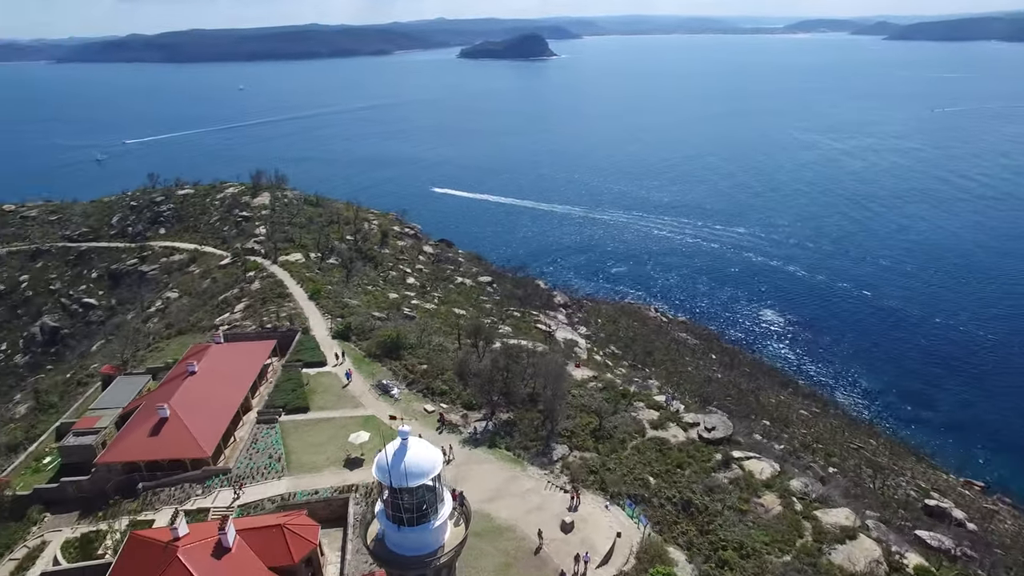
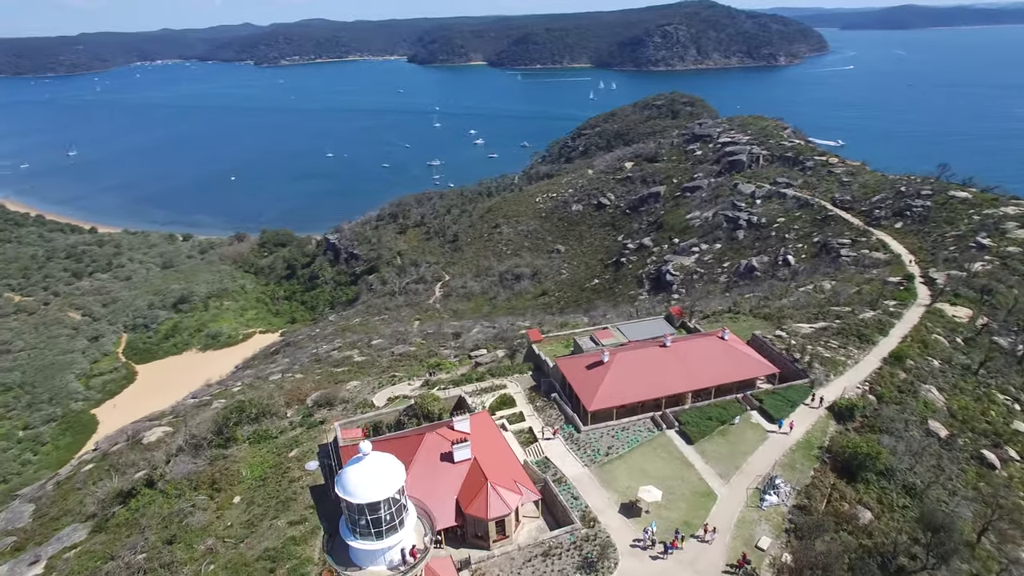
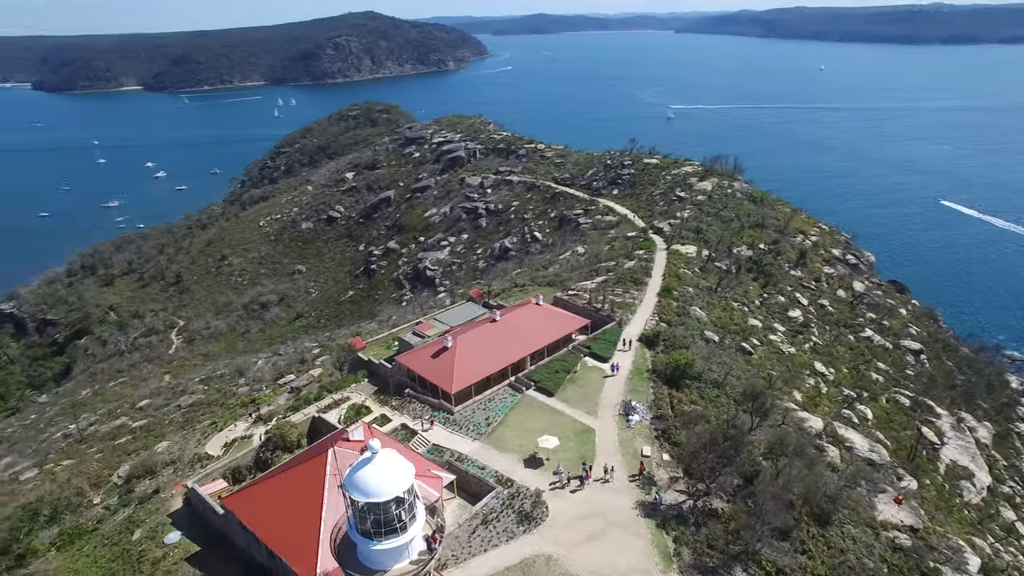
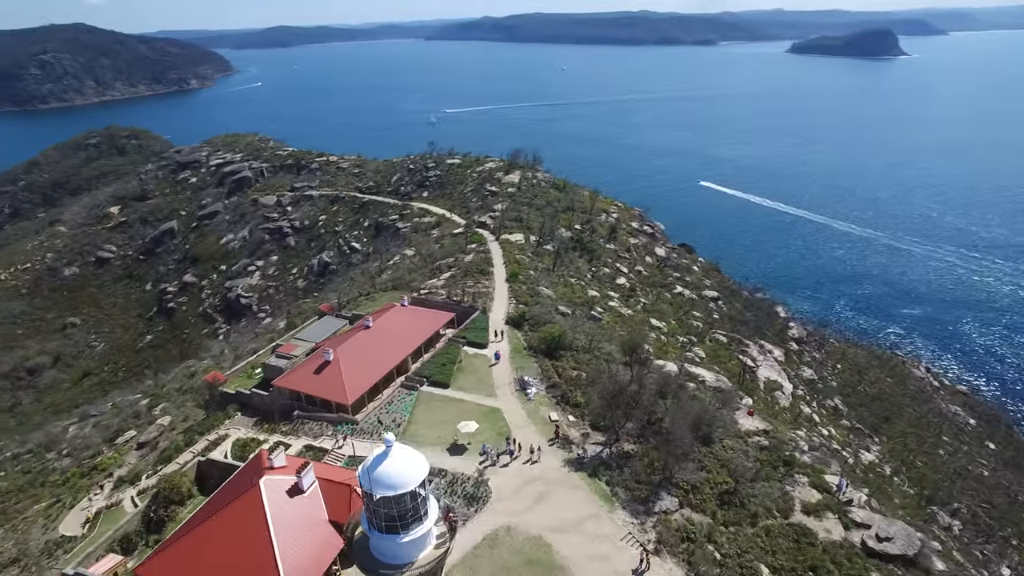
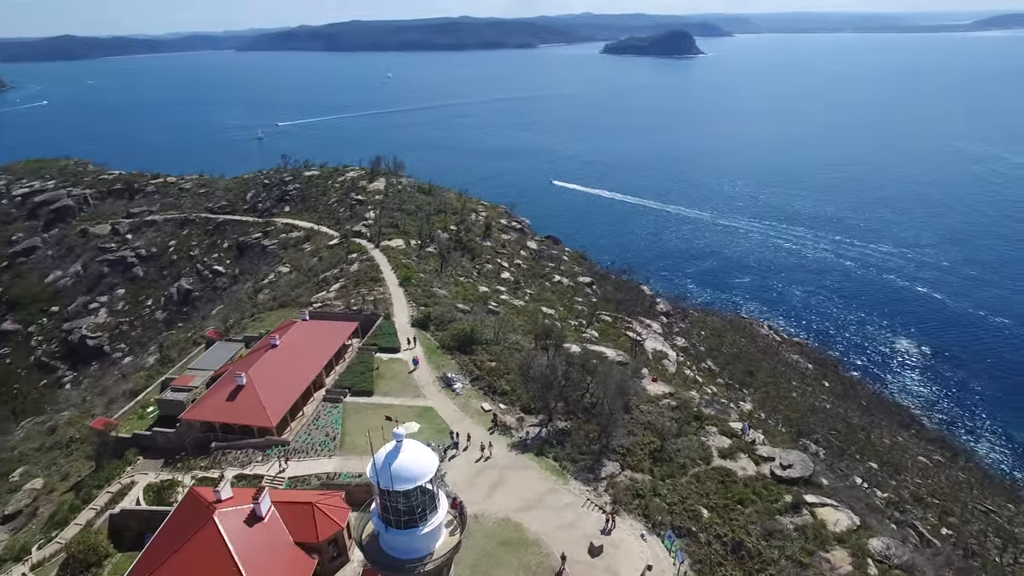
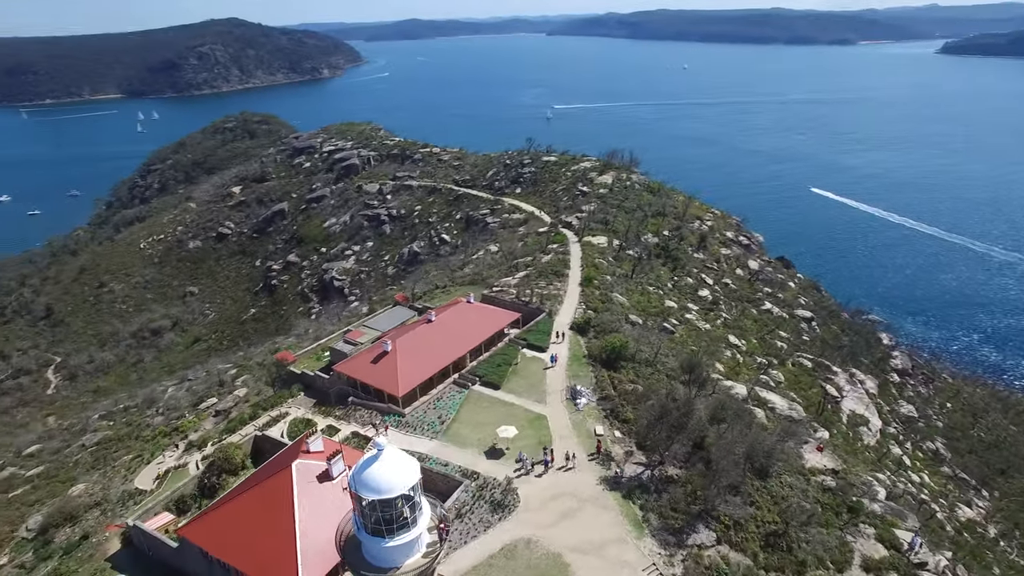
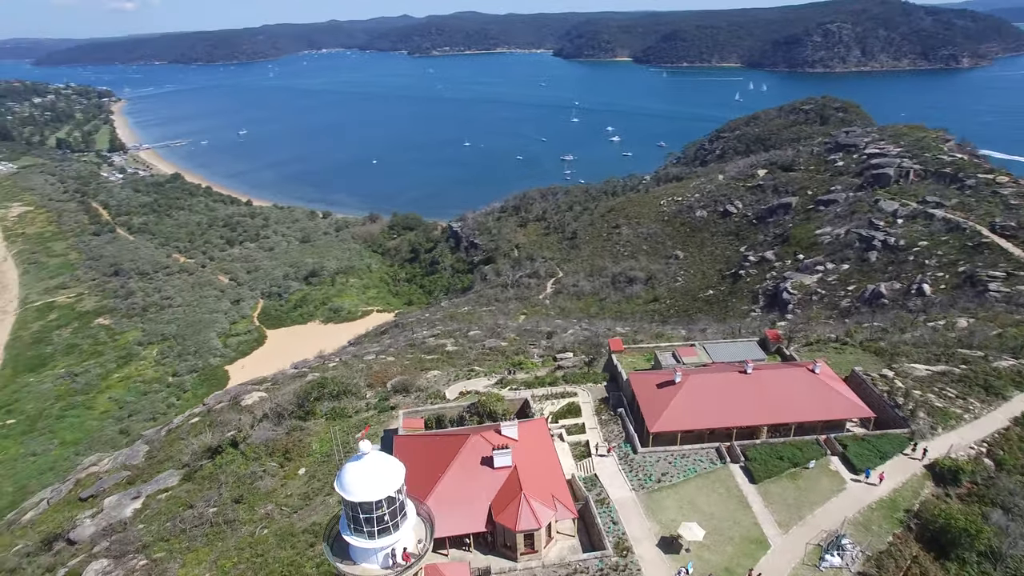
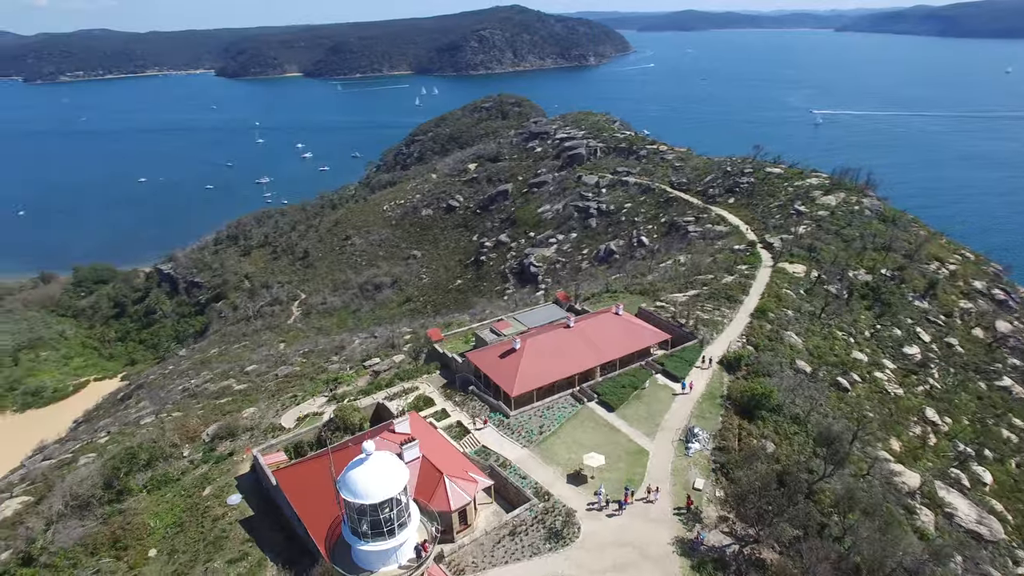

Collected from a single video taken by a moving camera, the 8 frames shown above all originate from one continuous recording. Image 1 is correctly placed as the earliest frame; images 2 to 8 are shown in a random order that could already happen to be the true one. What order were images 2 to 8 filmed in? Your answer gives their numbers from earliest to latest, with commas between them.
5, 4, 6, 3, 8, 2, 7
